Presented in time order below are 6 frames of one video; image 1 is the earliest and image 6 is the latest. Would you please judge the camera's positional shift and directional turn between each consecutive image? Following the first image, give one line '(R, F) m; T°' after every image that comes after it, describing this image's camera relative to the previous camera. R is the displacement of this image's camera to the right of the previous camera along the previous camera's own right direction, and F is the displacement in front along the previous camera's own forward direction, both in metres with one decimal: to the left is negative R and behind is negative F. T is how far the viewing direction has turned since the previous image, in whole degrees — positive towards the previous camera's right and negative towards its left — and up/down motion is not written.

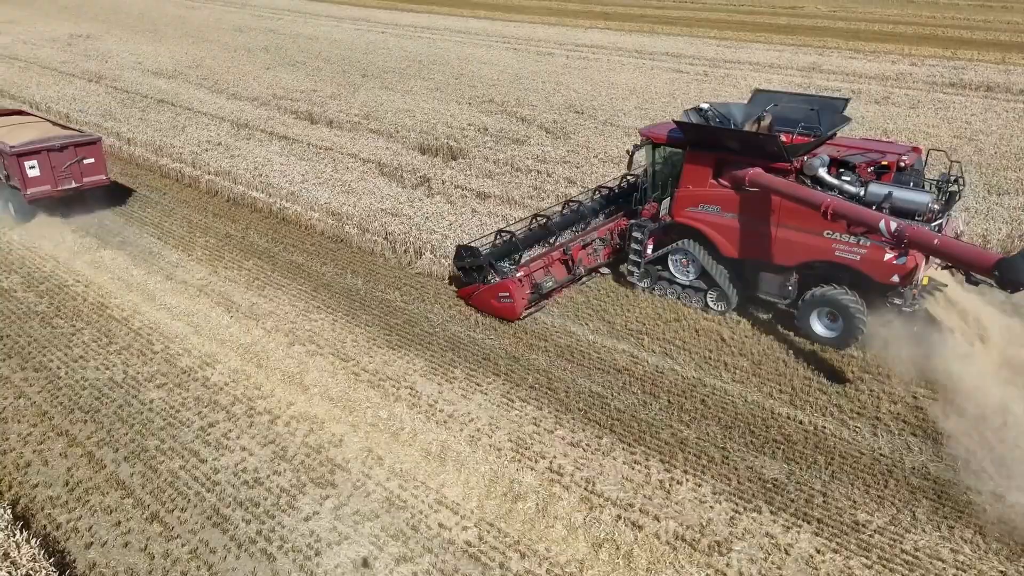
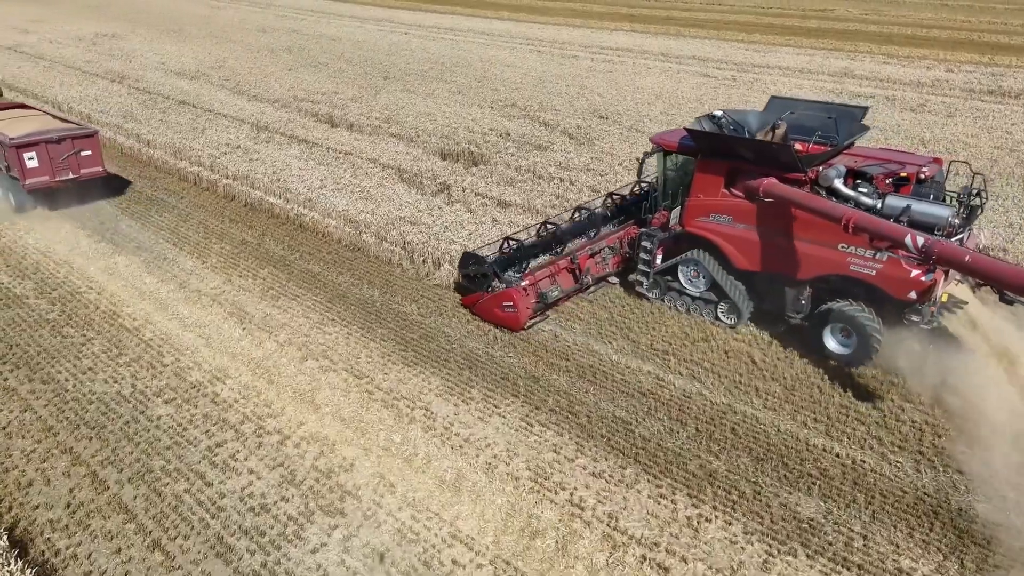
(0.0, +0.4) m; -2°
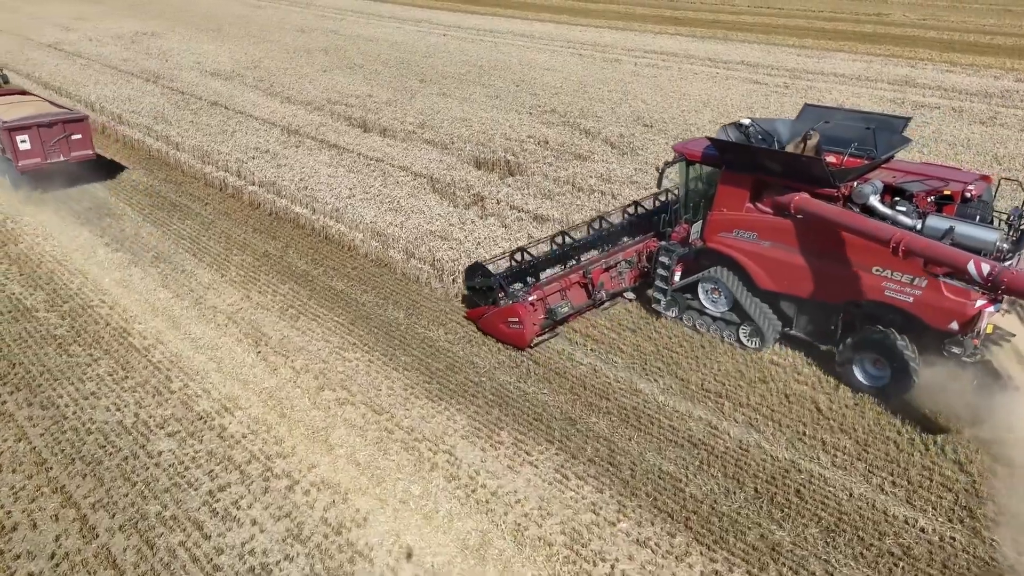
(0.0, +0.9) m; -3°
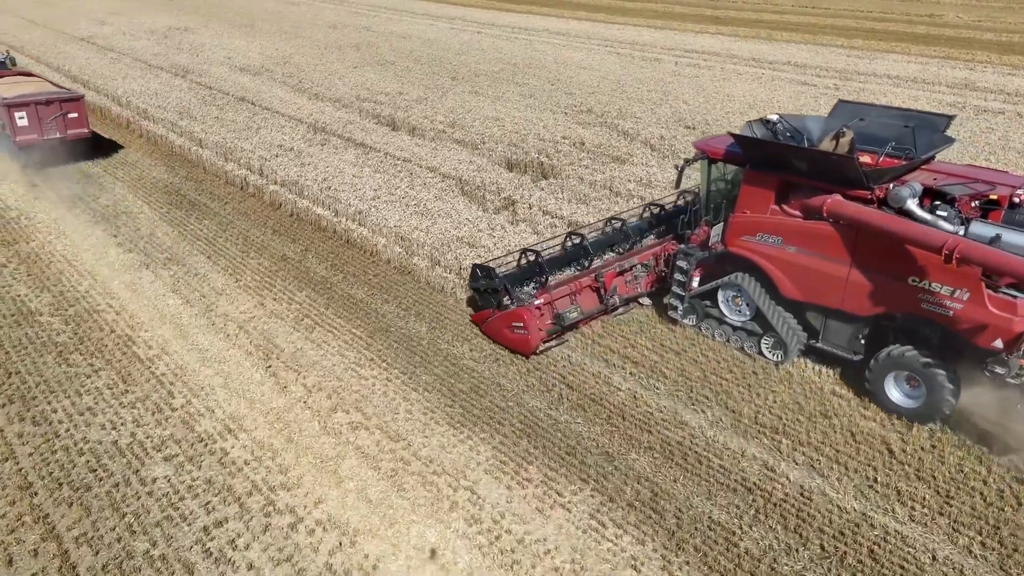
(0.0, +0.8) m; -2°
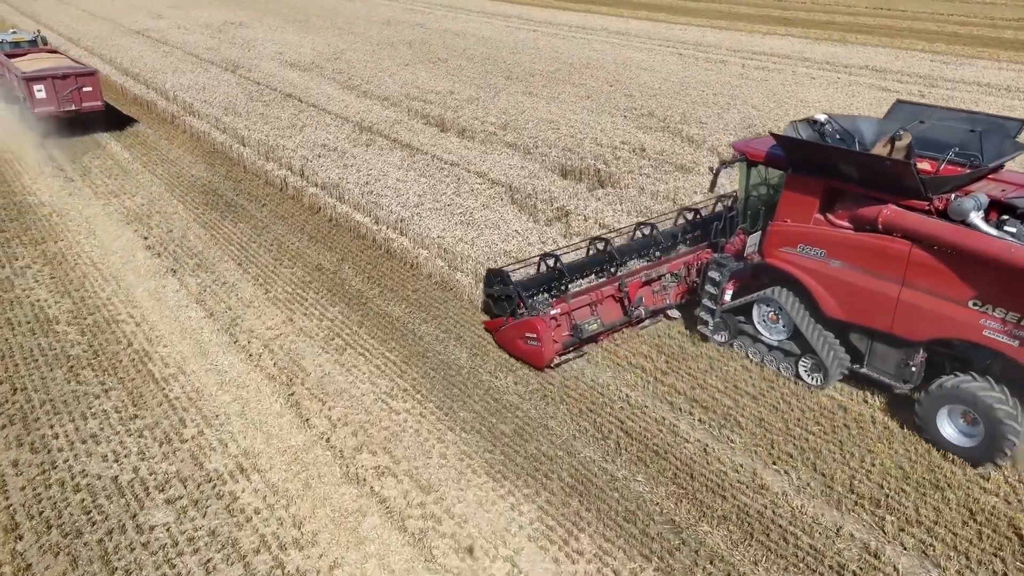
(-0.1, +1.1) m; -4°
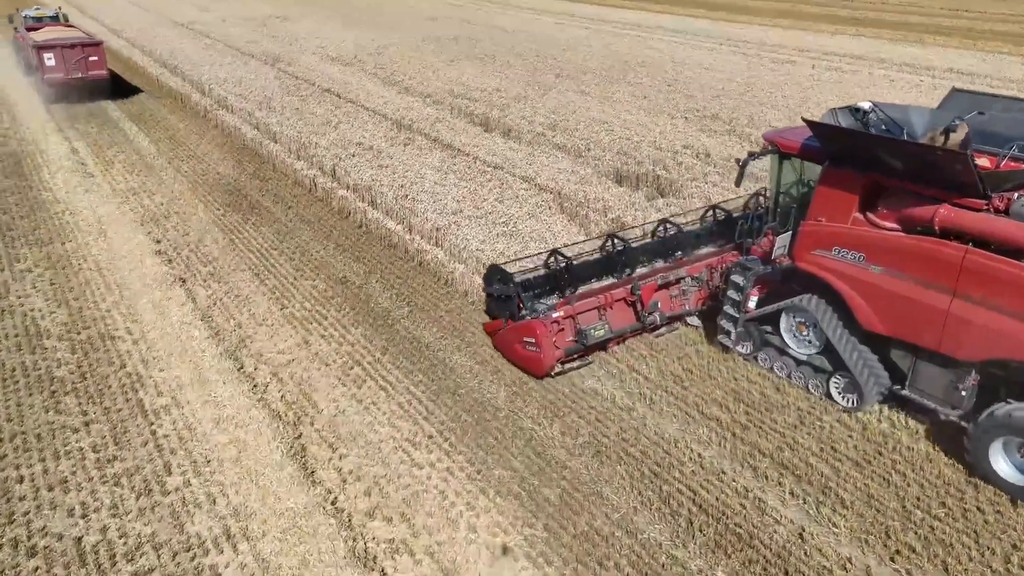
(-0.1, +1.3) m; -3°
